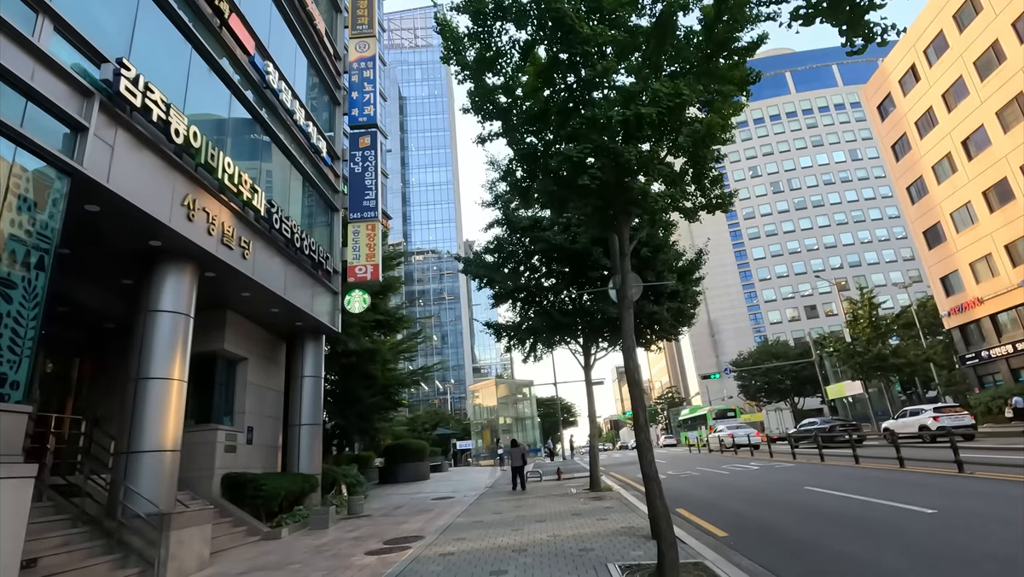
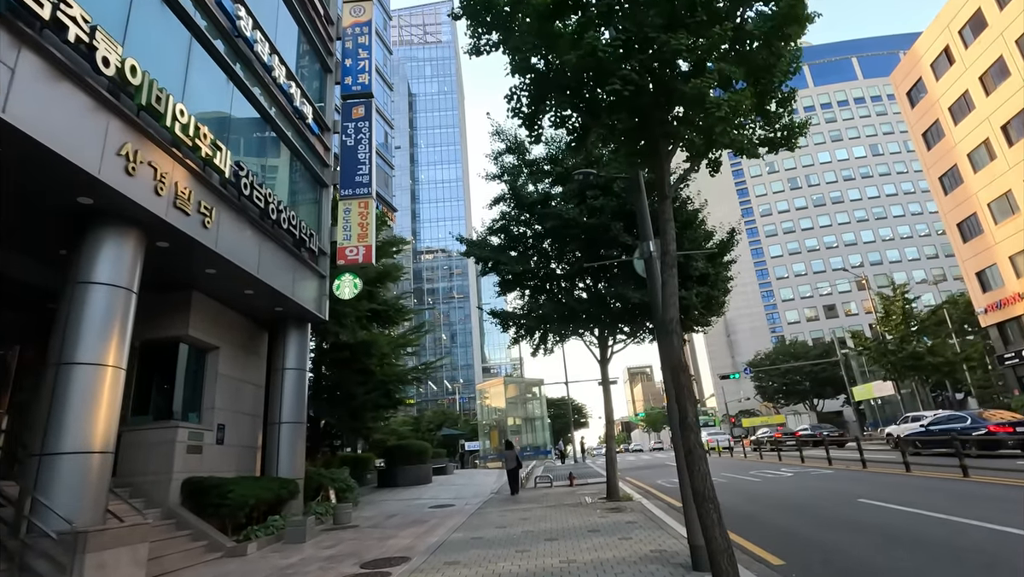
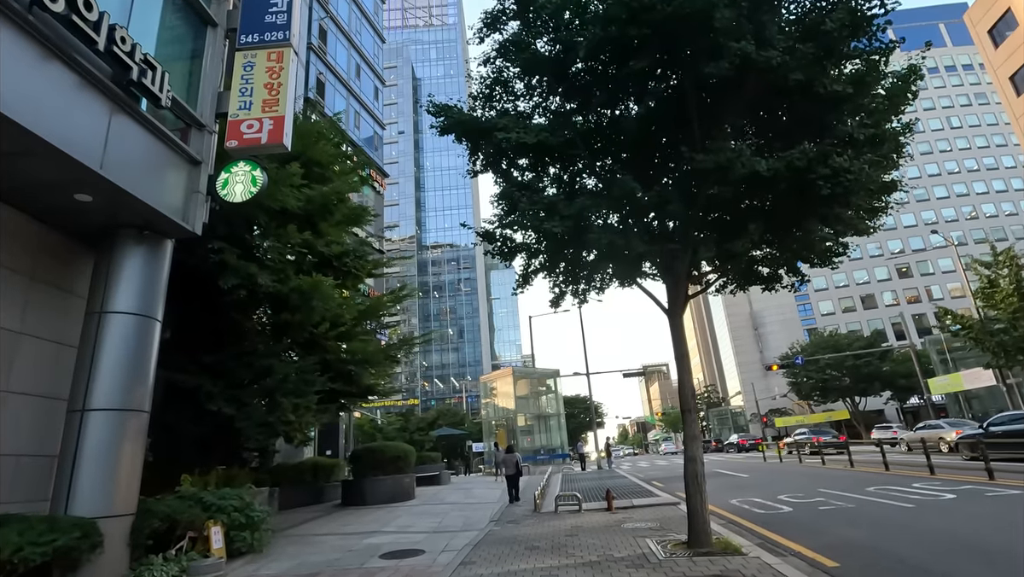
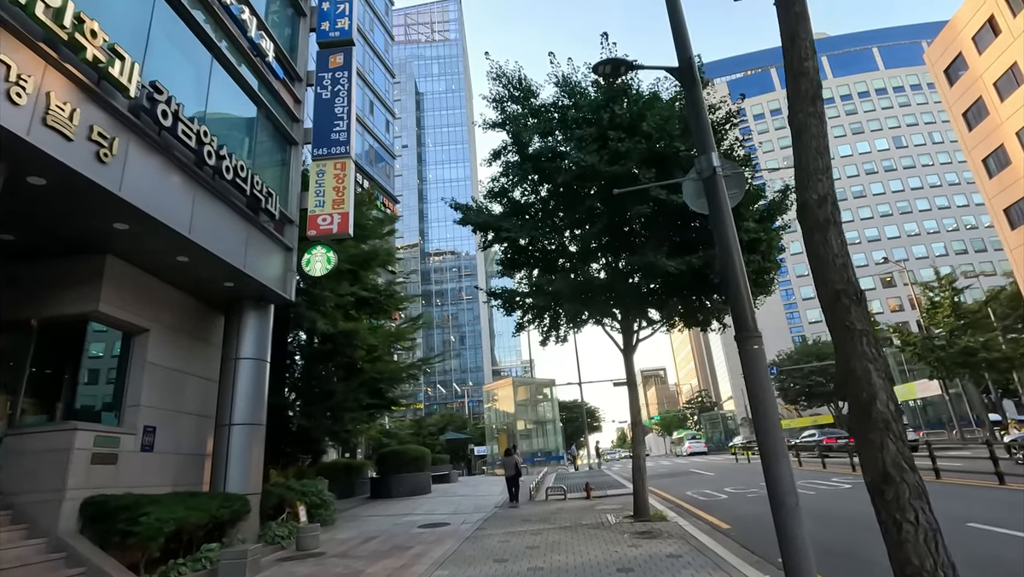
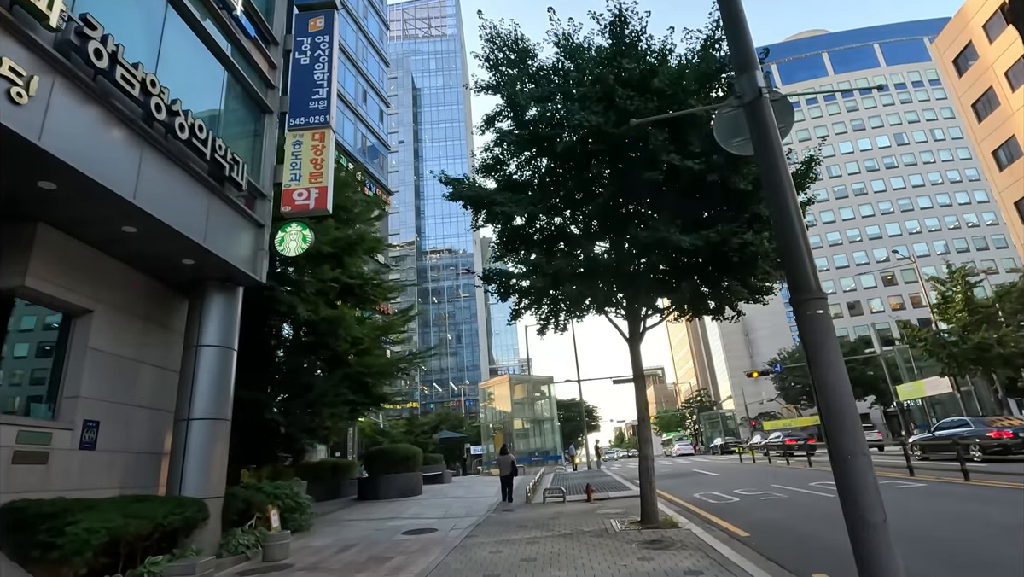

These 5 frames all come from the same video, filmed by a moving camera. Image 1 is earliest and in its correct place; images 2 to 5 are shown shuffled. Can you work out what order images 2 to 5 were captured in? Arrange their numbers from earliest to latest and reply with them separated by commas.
2, 4, 5, 3
